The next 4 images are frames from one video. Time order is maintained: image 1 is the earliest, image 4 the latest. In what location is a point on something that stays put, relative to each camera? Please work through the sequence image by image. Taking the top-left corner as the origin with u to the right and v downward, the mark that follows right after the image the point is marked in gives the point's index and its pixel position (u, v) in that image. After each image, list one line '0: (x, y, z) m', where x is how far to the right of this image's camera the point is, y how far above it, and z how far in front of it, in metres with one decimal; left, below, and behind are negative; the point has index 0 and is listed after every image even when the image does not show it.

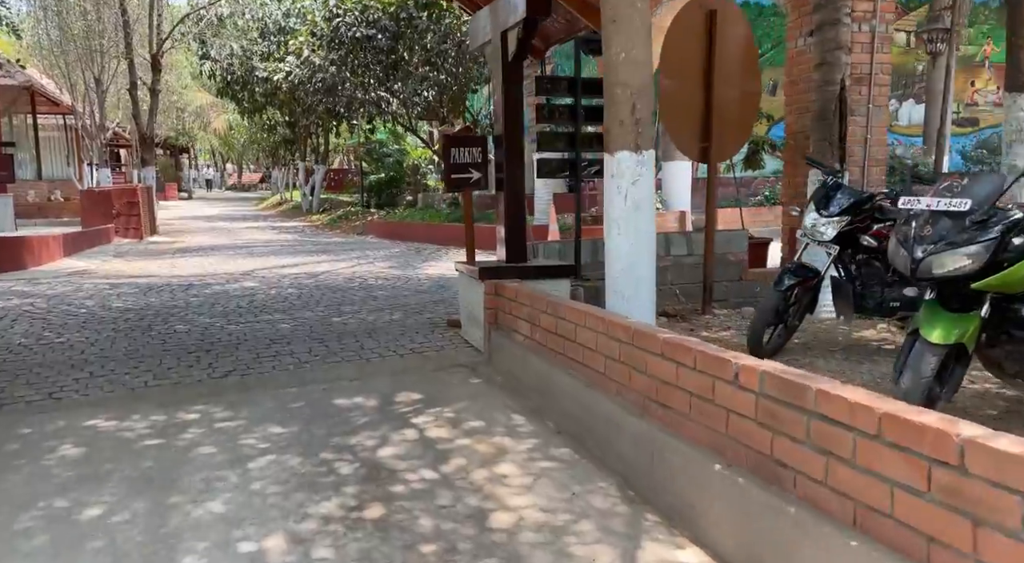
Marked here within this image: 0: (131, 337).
0: (-3.0, -0.4, +6.1) m
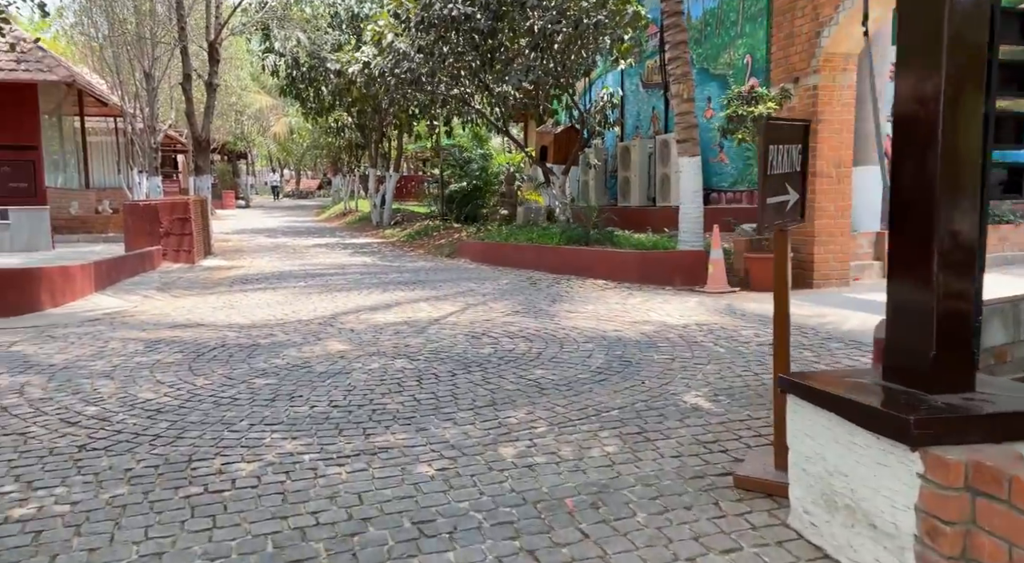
0: (-1.5, -0.9, +3.4) m
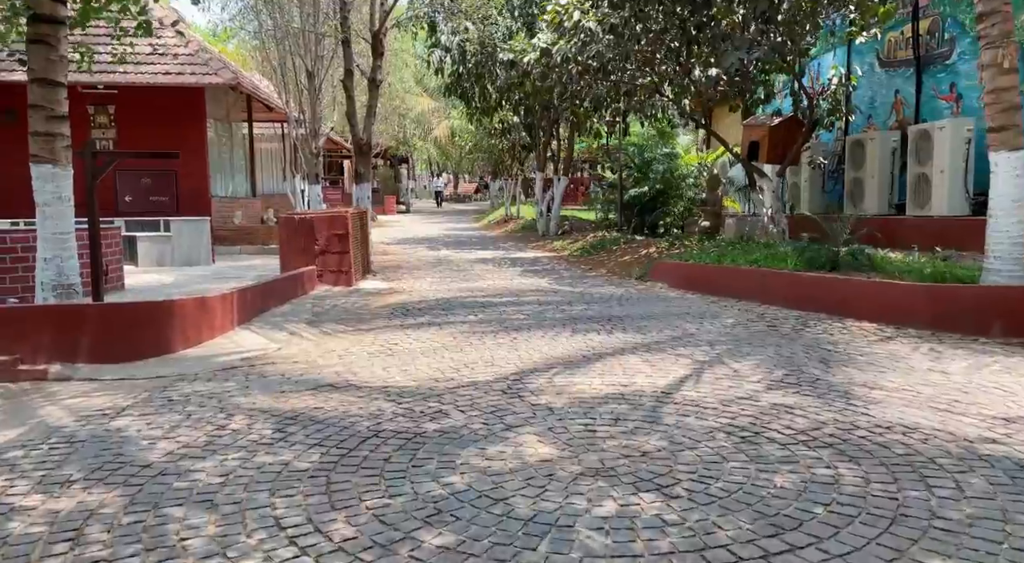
0: (-0.5, -1.3, +1.1) m
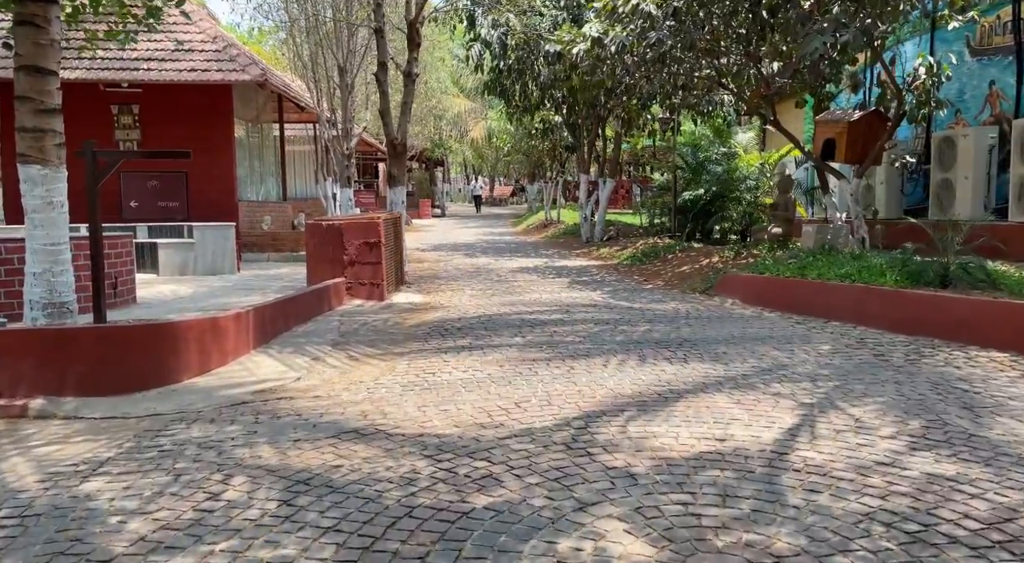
0: (-0.3, -1.5, -0.1) m
